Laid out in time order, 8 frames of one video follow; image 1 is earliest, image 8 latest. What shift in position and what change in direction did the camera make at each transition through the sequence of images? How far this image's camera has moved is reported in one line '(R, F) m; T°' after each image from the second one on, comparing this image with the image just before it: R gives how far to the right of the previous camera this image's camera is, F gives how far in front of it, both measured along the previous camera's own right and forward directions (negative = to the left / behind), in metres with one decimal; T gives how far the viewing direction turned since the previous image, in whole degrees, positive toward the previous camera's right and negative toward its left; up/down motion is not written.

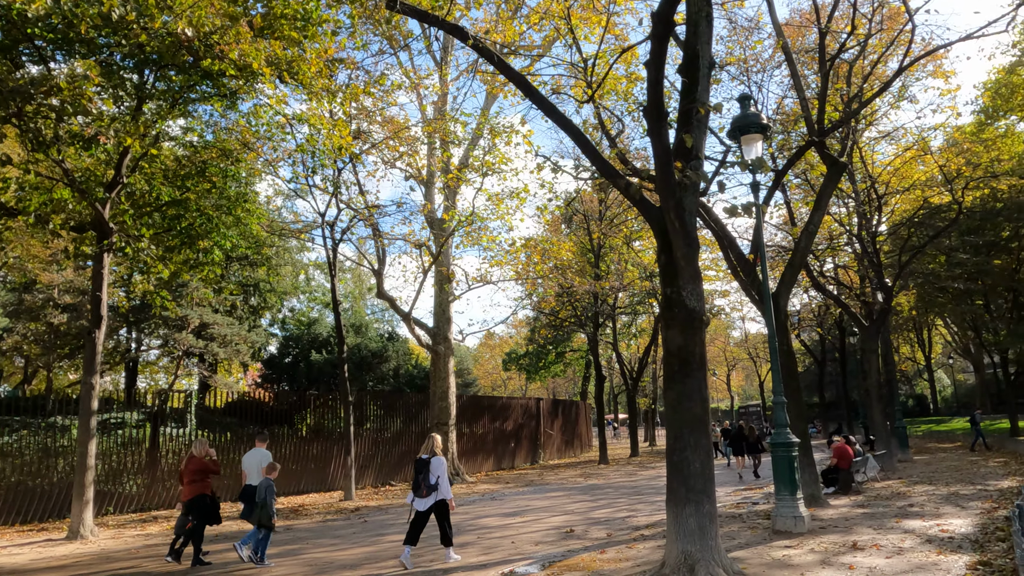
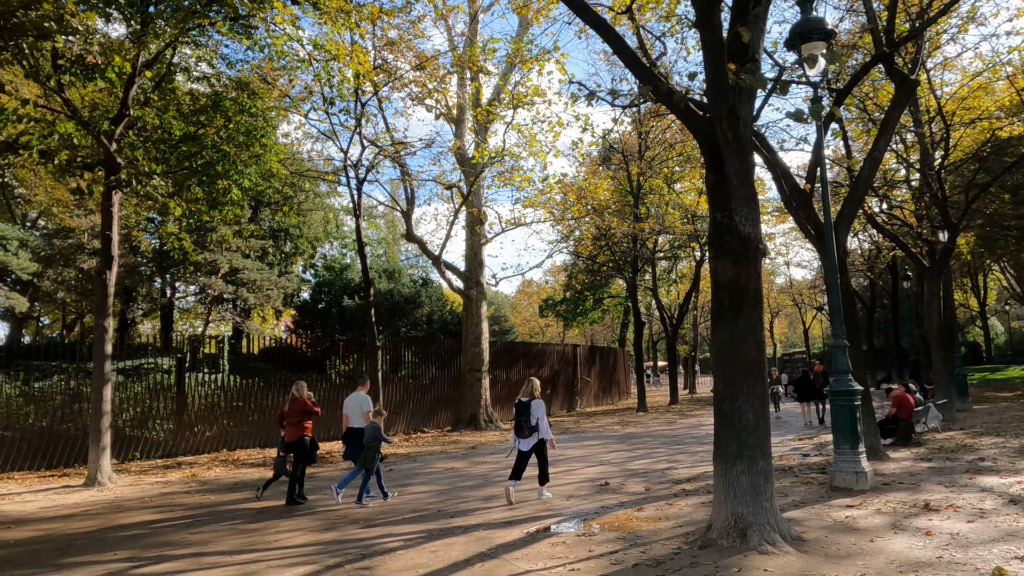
(+0.1, +0.9) m; -3°
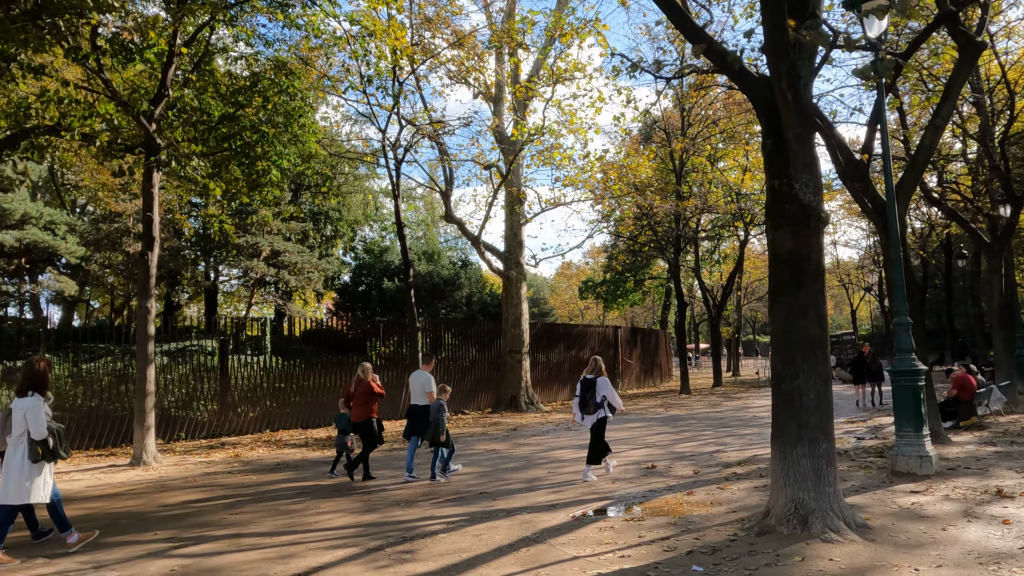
(0.0, +0.3) m; -3°
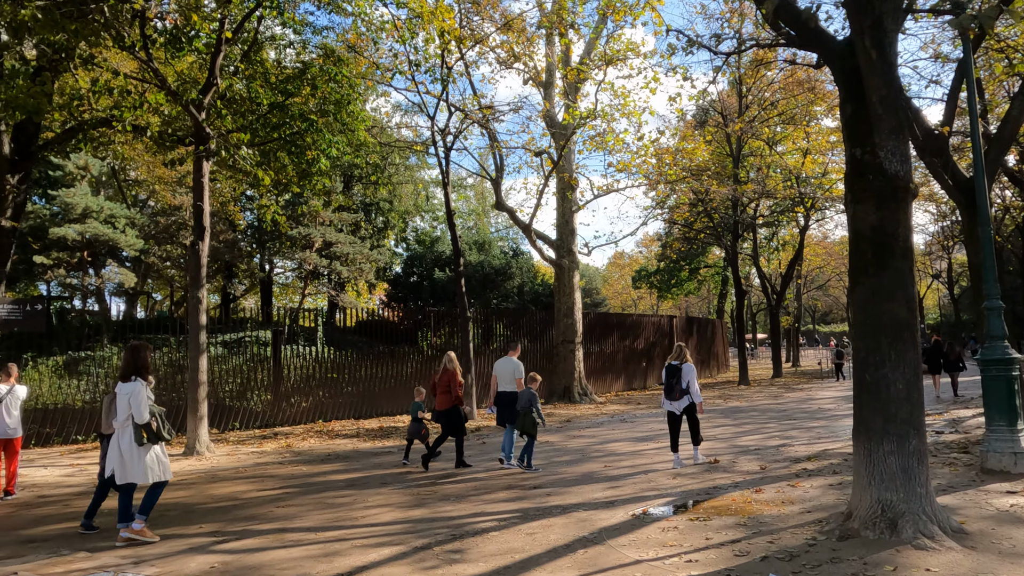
(0.0, +0.4) m; -4°
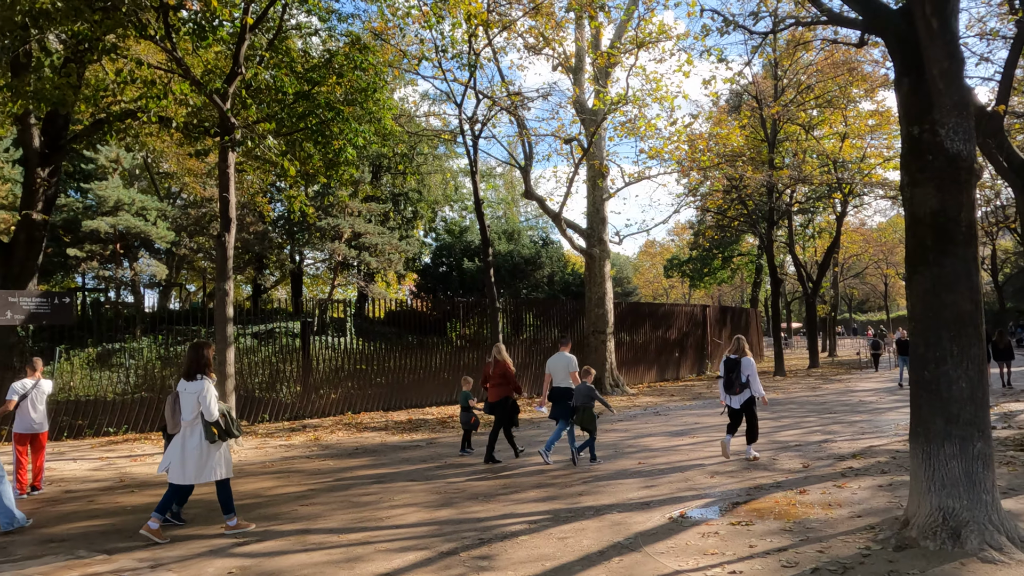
(0.0, +0.3) m; -2°
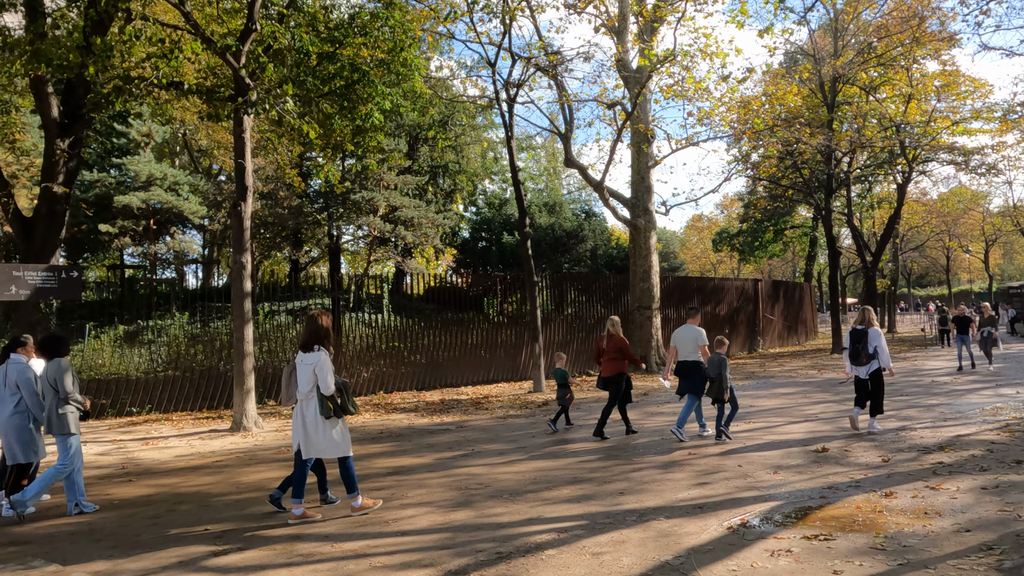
(+0.1, +0.9) m; -3°
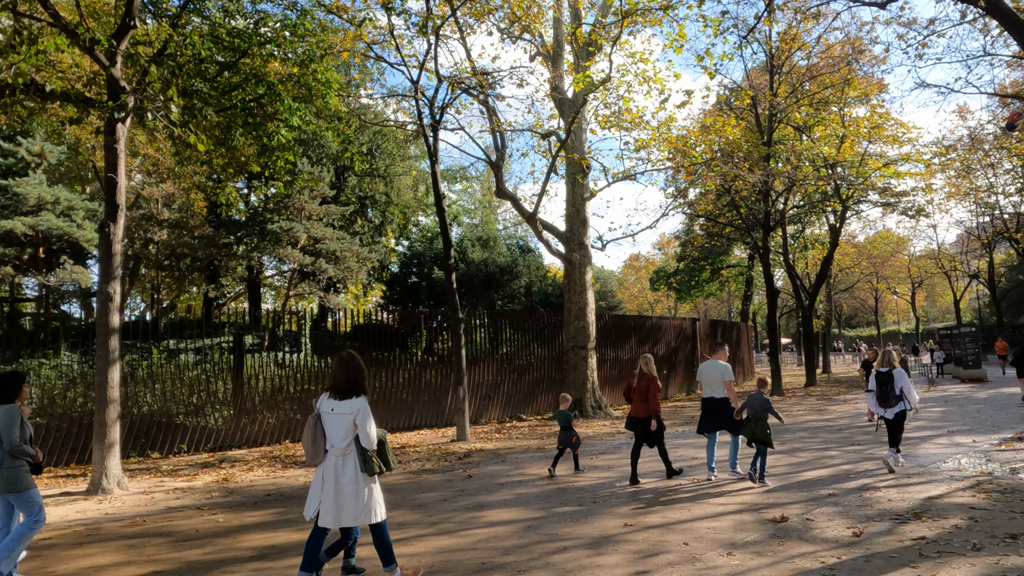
(+0.3, +1.2) m; +4°
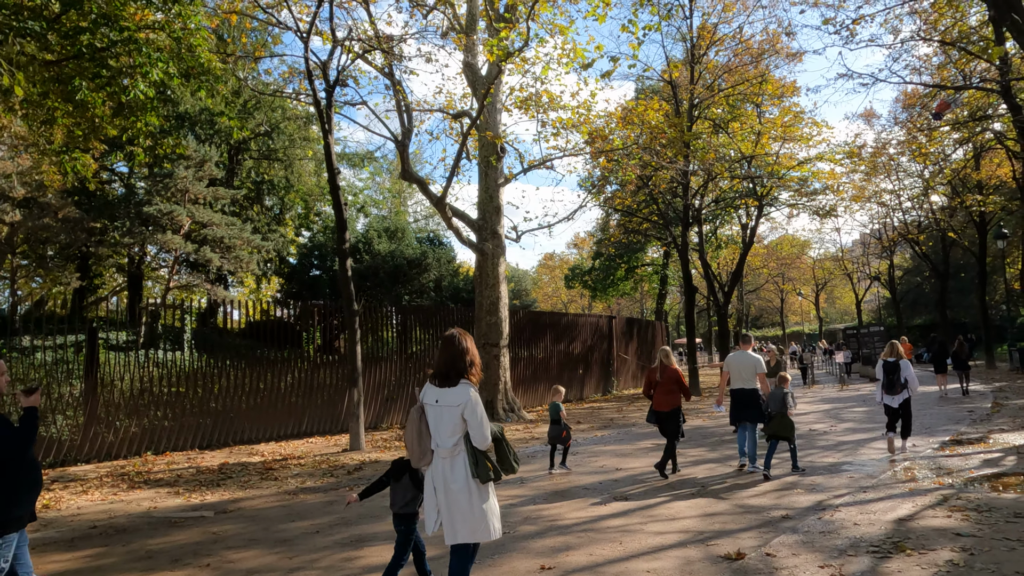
(+0.2, +1.4) m; +6°
